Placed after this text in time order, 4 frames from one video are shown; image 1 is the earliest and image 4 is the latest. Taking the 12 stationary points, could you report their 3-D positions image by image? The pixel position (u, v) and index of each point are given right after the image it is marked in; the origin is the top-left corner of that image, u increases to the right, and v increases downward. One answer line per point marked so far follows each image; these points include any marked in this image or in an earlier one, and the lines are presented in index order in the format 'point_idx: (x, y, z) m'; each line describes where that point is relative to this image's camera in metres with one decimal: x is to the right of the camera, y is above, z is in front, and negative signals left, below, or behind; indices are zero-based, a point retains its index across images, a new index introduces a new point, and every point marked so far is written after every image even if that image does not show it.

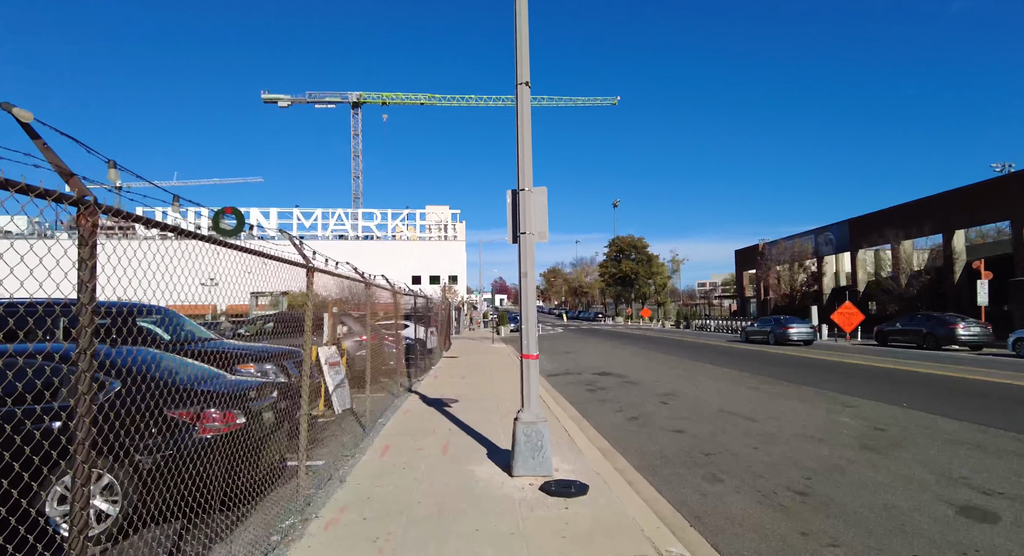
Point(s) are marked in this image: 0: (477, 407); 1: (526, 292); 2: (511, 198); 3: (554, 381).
0: (-0.6, -2.2, +9.5) m
1: (+0.1, -0.1, +5.5) m
2: (0.0, +0.8, +5.8) m
3: (+1.0, -2.6, +13.6) m
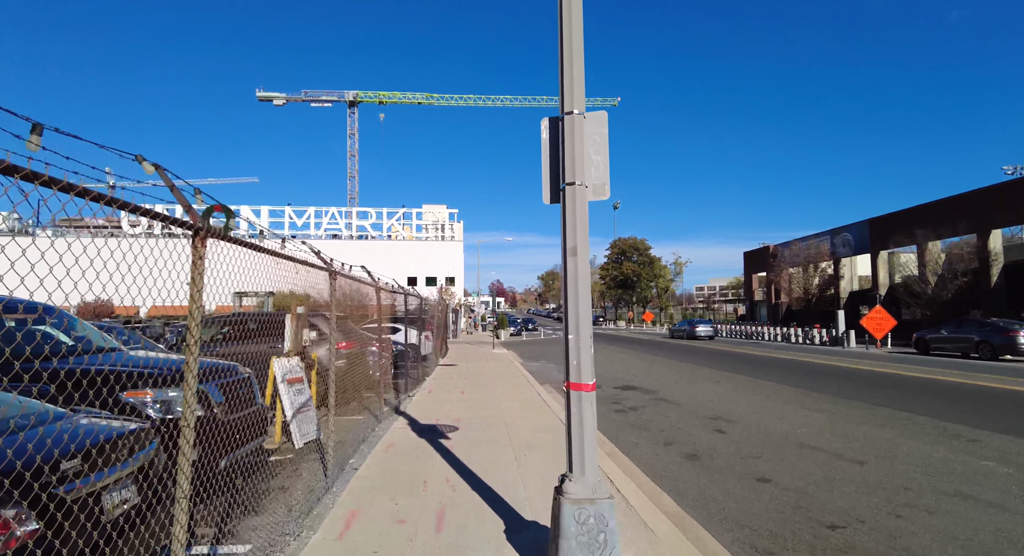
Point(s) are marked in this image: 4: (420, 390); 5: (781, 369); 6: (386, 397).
0: (-0.4, -2.1, +7.3) m
1: (+0.4, 0.0, +3.3) m
2: (+0.2, +1.0, +3.6) m
3: (+1.2, -2.5, +11.5) m
4: (-2.0, -2.4, +12.1) m
5: (+8.9, -3.0, +18.2) m
6: (-2.5, -2.3, +10.8) m
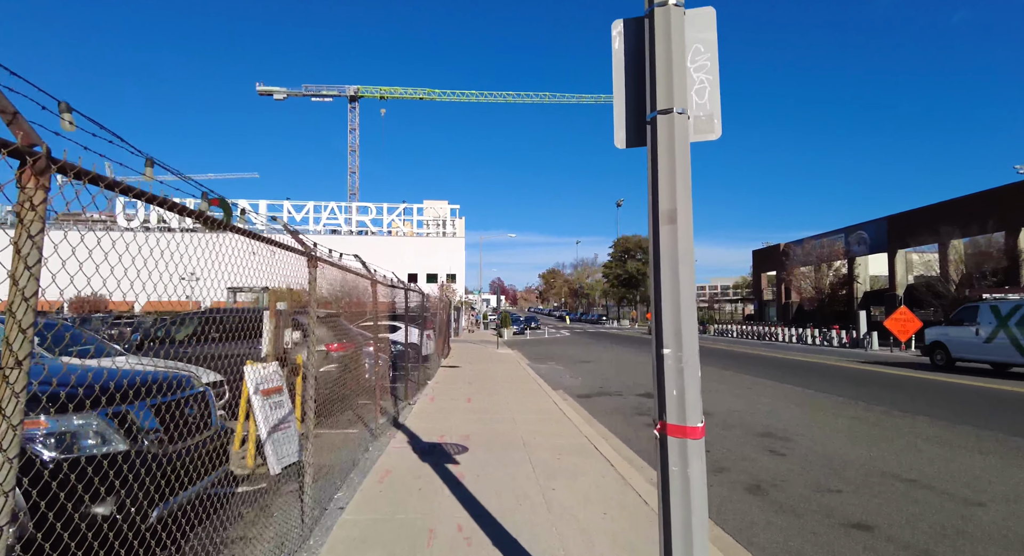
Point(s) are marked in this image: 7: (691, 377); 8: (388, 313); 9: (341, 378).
0: (-0.2, -2.0, +6.1) m
1: (+0.6, +0.1, +2.1) m
2: (+0.5, +1.0, +2.4) m
3: (+1.5, -2.4, +10.3) m
4: (-1.8, -2.3, +10.9) m
5: (+9.1, -2.9, +17.0) m
6: (-2.2, -2.2, +9.6) m
7: (+0.7, -0.4, +2.1) m
8: (-2.9, -0.8, +13.0) m
9: (-2.5, -1.5, +8.2) m
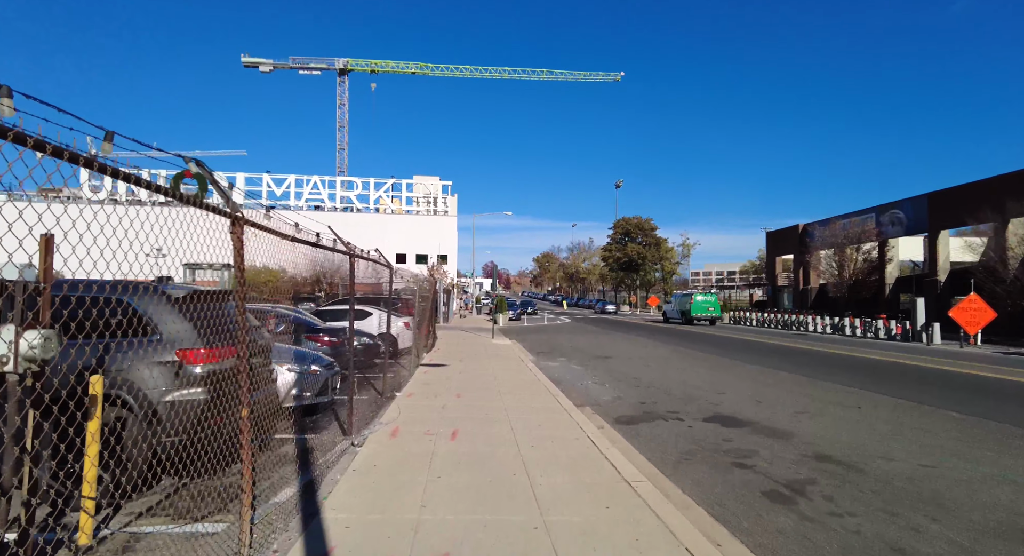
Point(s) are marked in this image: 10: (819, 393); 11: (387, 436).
0: (0.0, -1.7, +2.3) m
1: (+0.9, +0.3, -1.7) m
2: (+0.7, +1.3, -1.4) m
3: (+1.6, -2.0, +6.5) m
4: (-1.7, -1.8, +7.1) m
5: (+9.1, -2.4, +13.4) m
6: (-2.1, -1.8, +5.9) m
7: (+0.9, -0.2, -1.7) m
8: (-2.8, -0.3, +9.2) m
9: (-2.4, -1.1, +4.4) m
10: (+5.8, -2.2, +10.5) m
11: (-1.4, -1.8, +6.1) m
